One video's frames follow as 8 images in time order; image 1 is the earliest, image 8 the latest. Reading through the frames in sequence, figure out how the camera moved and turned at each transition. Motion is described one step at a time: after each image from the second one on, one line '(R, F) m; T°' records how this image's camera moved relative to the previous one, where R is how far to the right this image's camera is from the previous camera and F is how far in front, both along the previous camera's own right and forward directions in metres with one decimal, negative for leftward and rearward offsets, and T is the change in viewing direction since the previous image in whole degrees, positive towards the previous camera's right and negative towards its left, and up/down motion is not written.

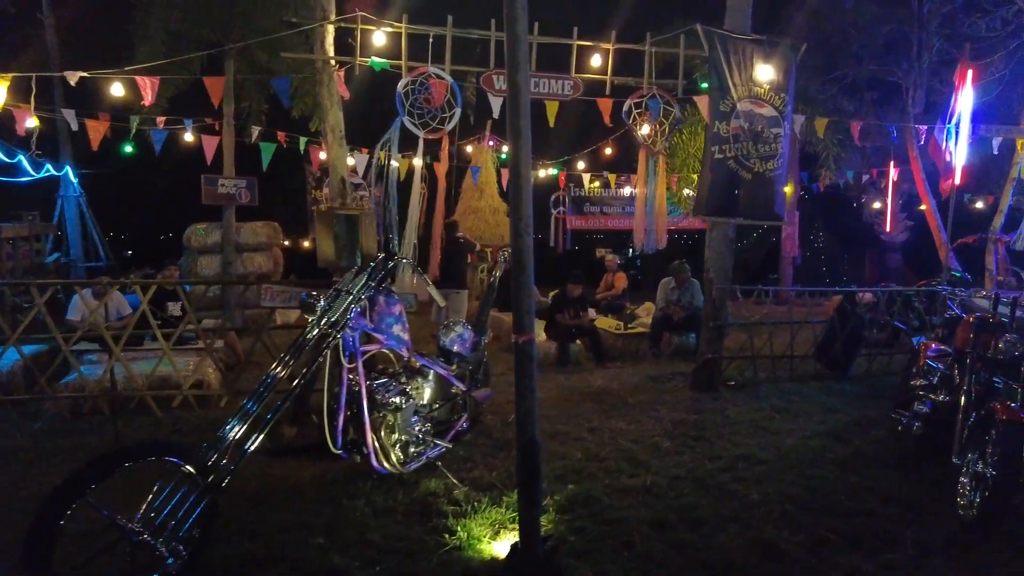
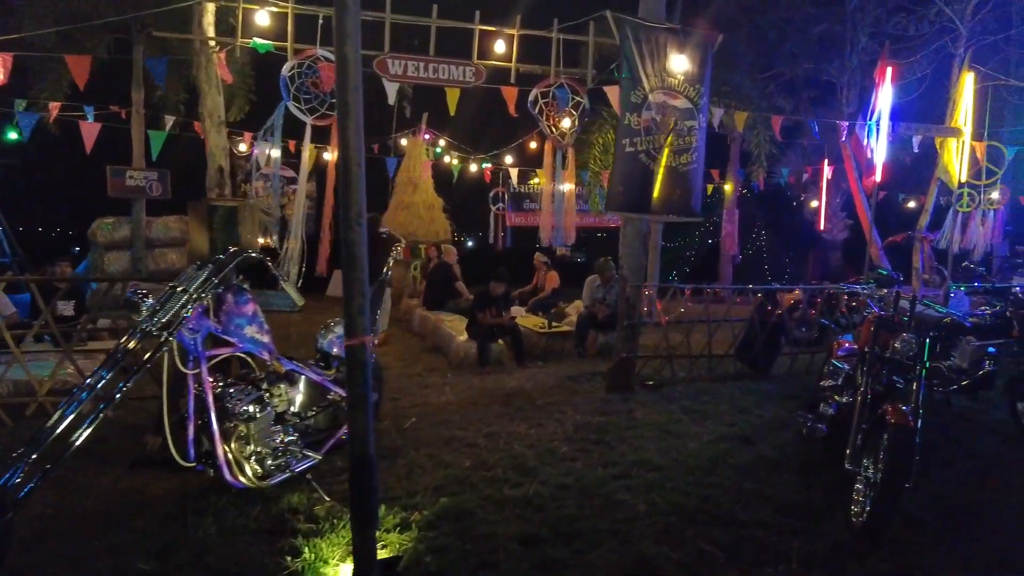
(+0.6, +0.3) m; +3°
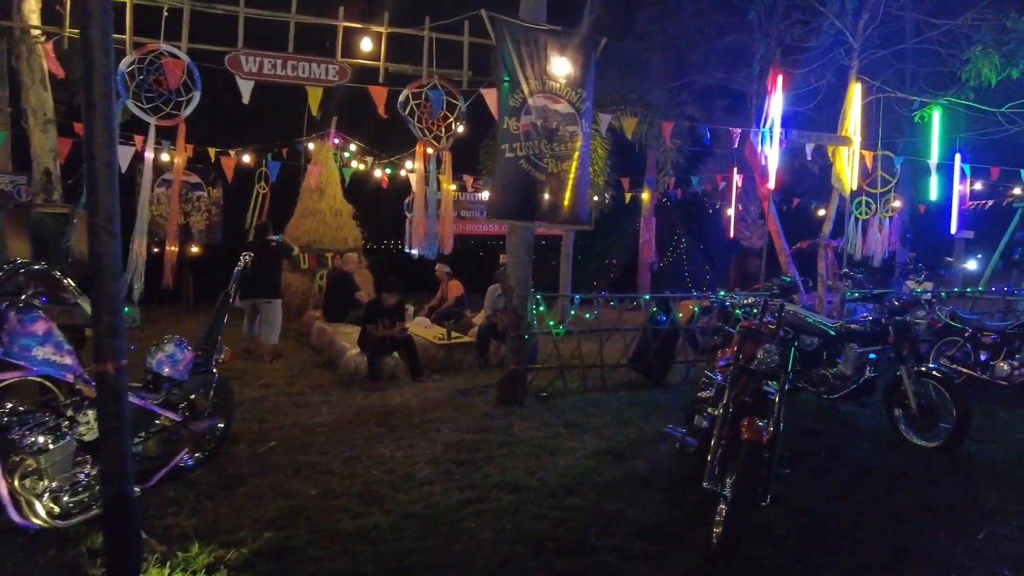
(+0.7, +0.3) m; +5°
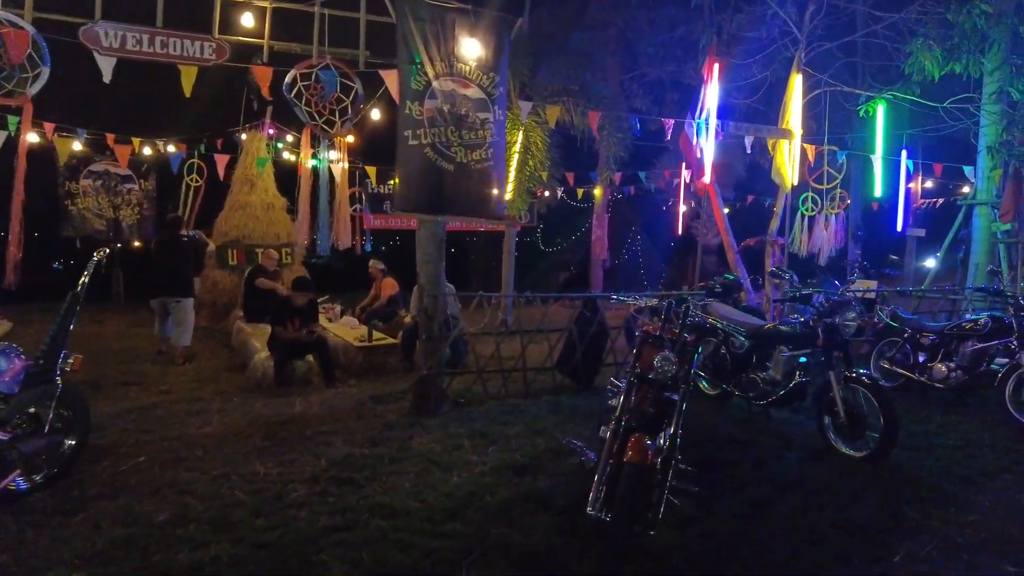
(+0.7, +0.5) m; +2°
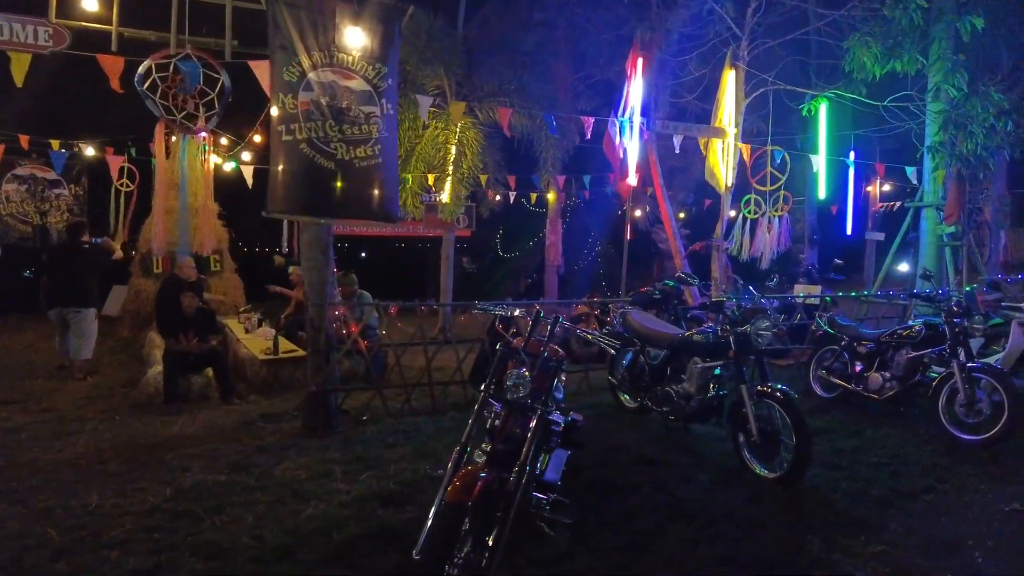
(+0.9, +0.5) m; +1°
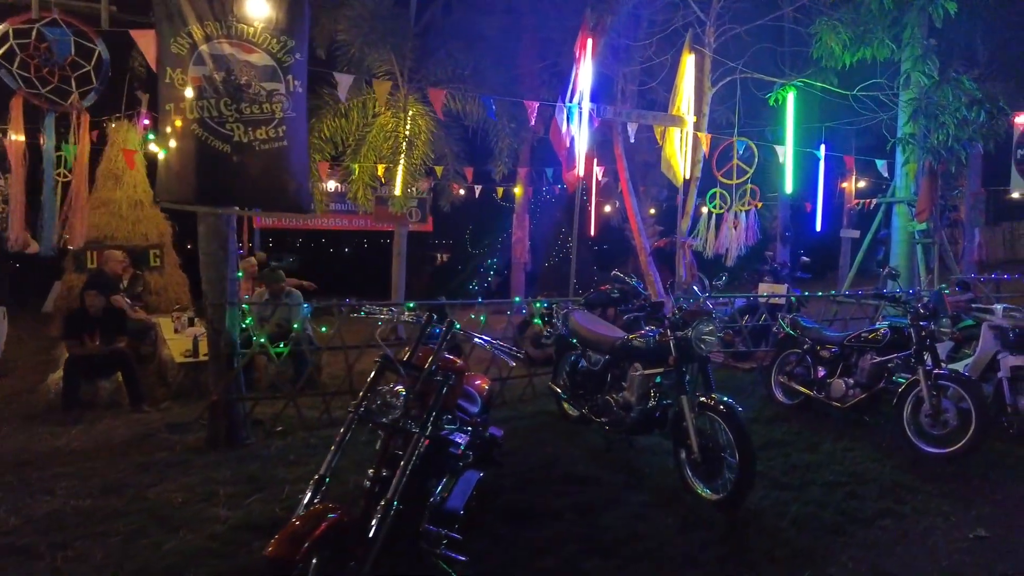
(+0.5, +0.6) m; +1°
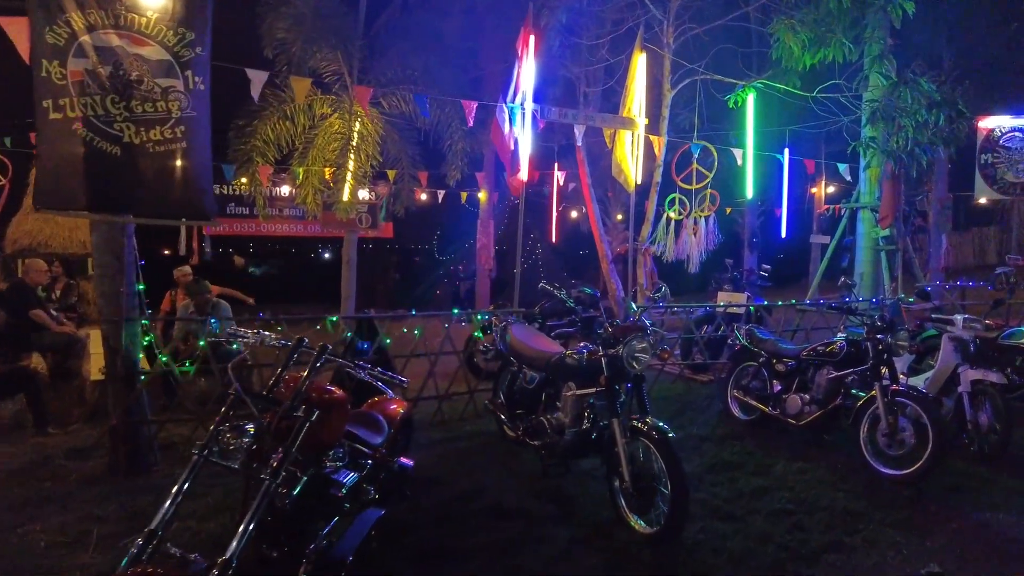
(+0.5, +0.4) m; +1°
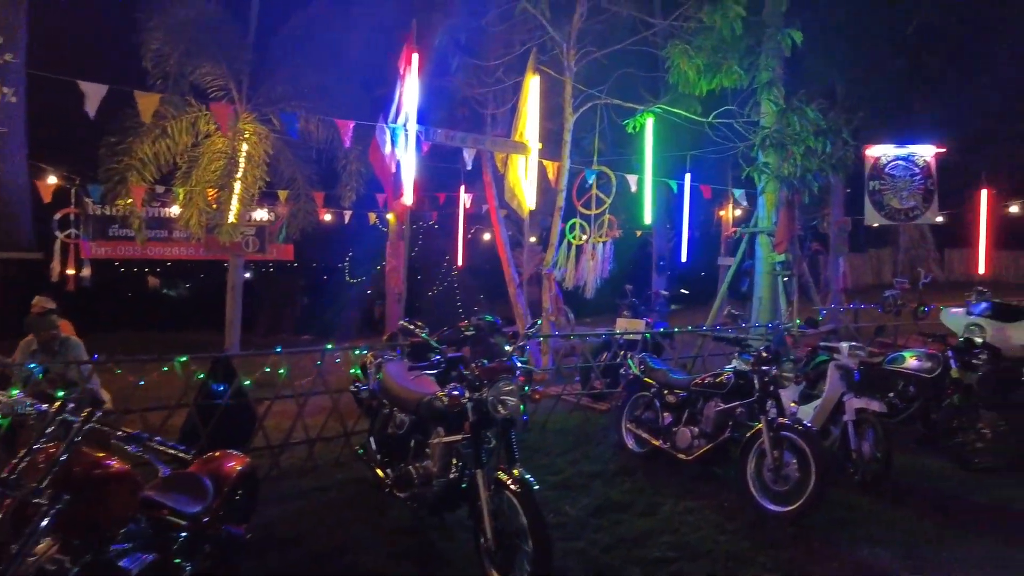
(+0.5, +0.4) m; +6°
